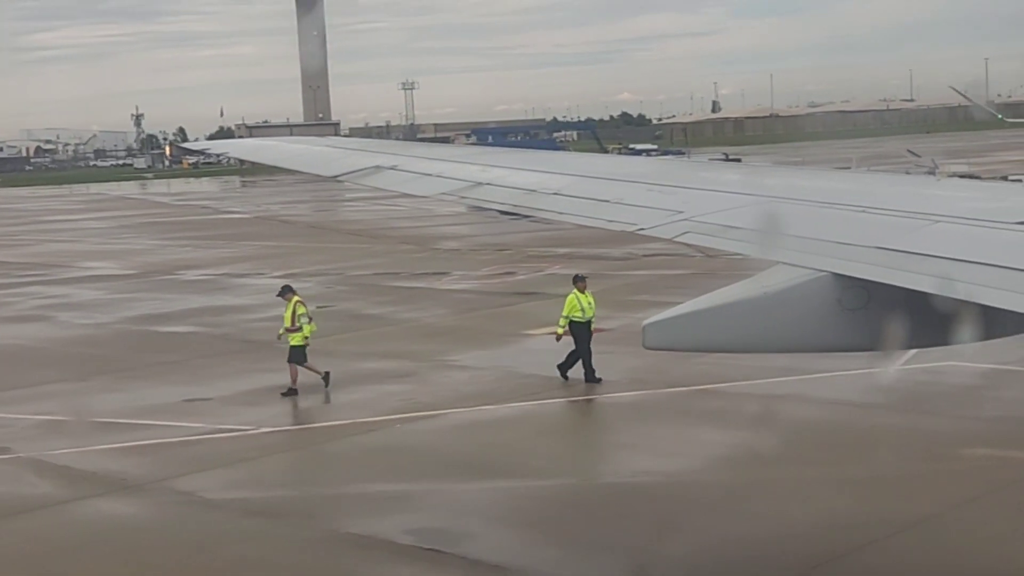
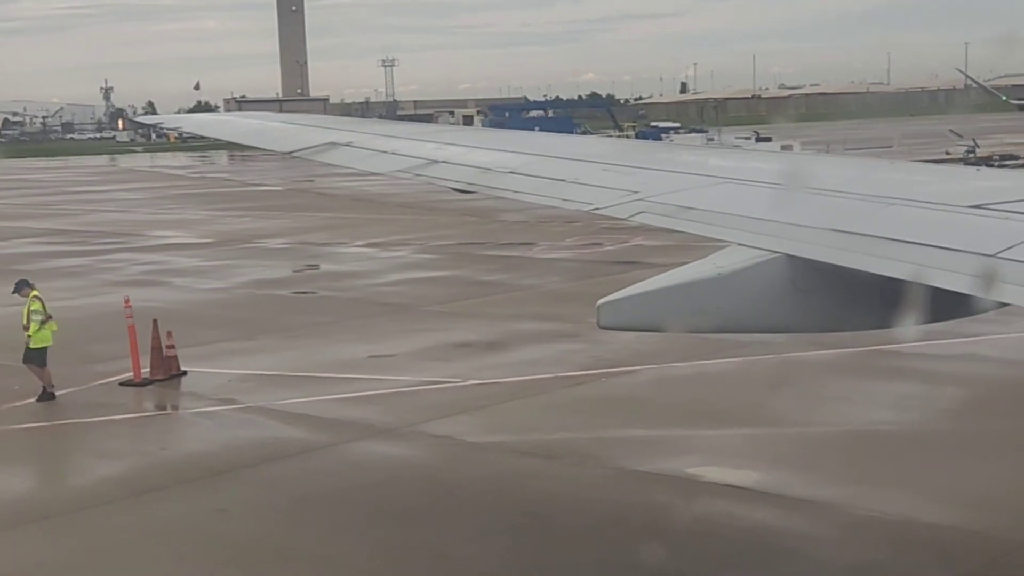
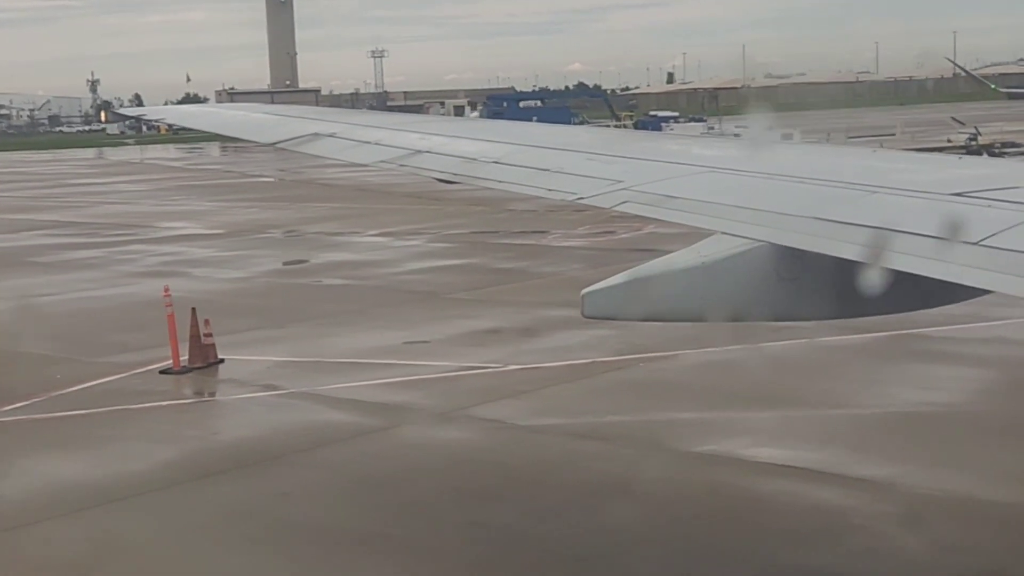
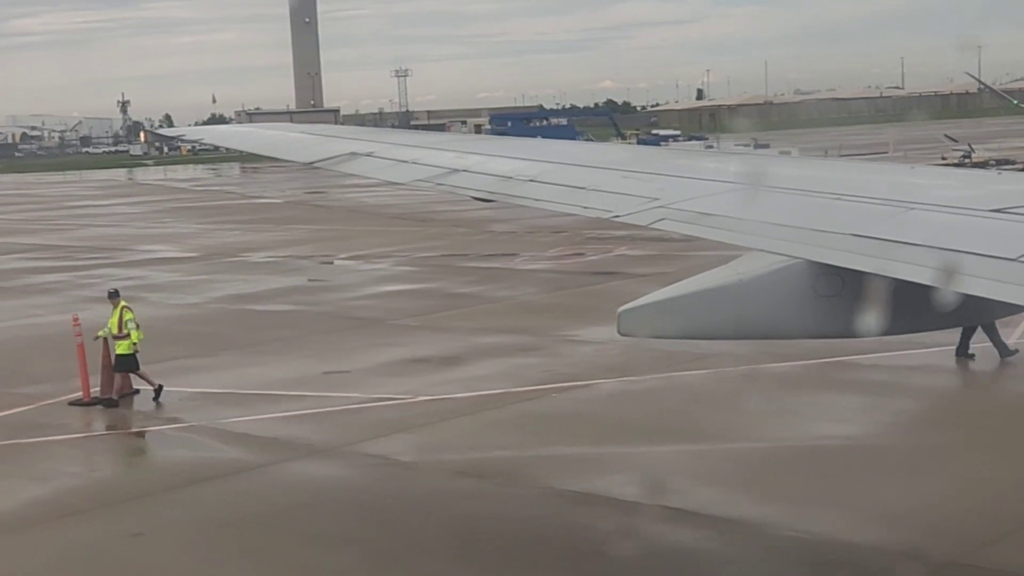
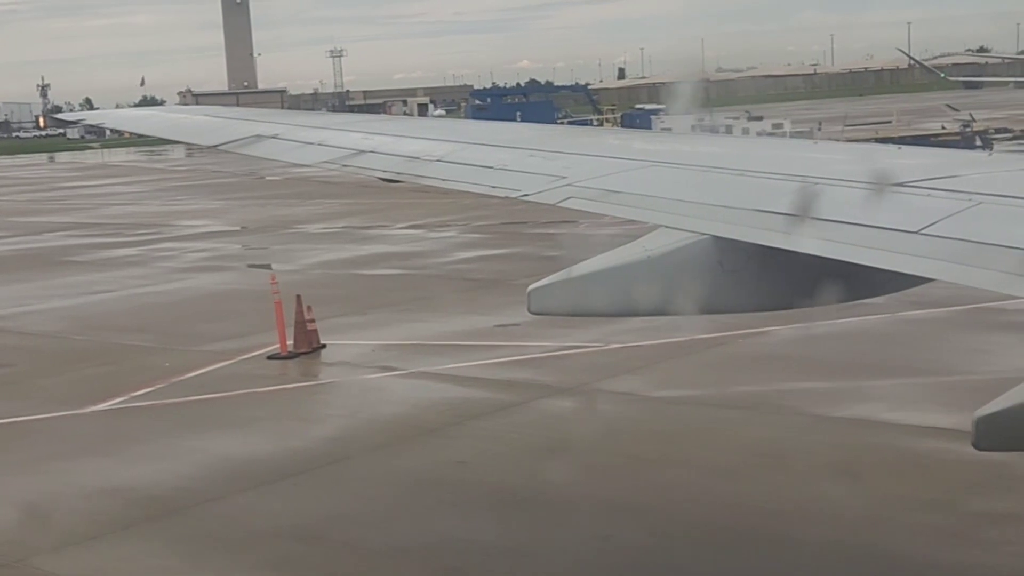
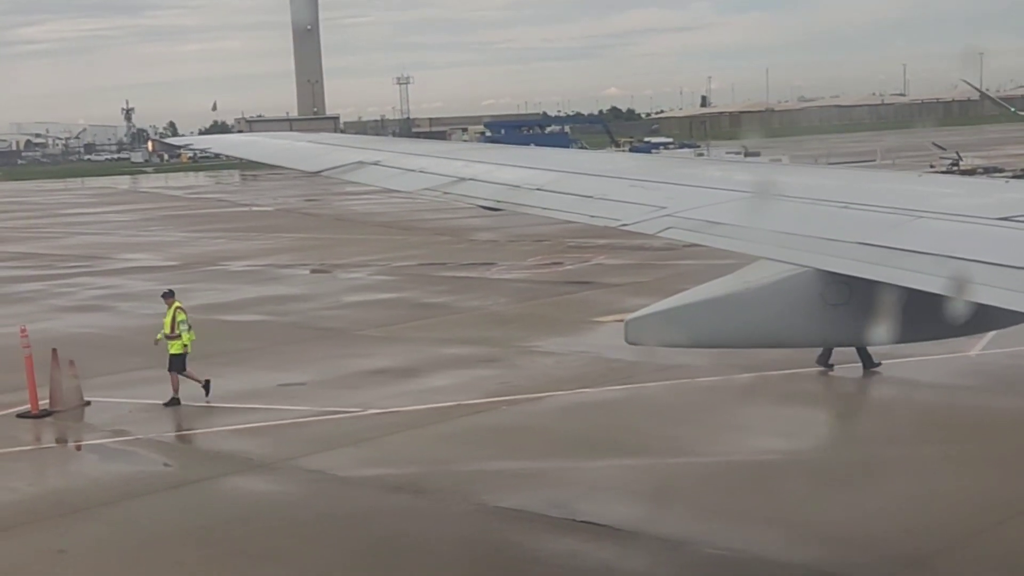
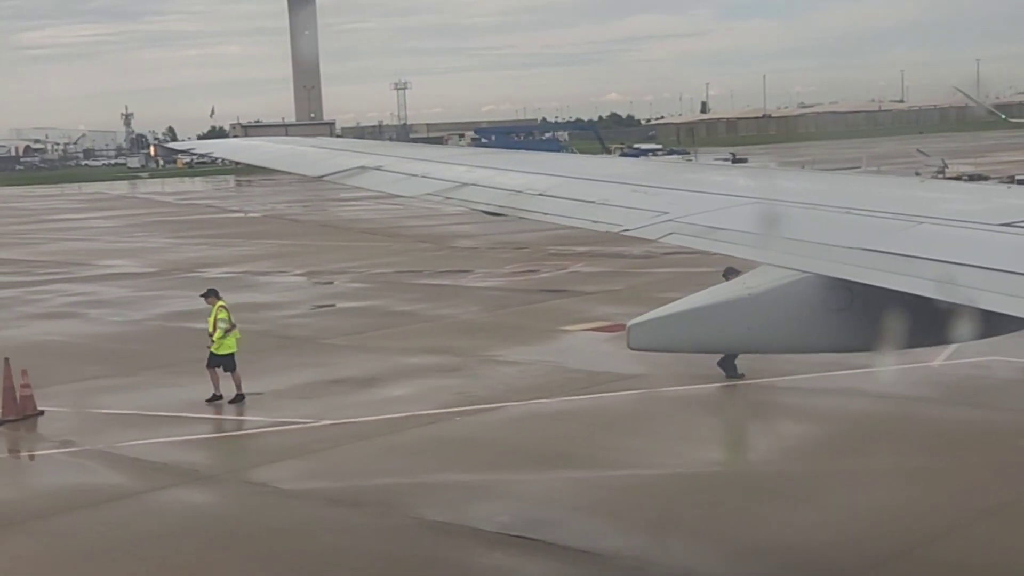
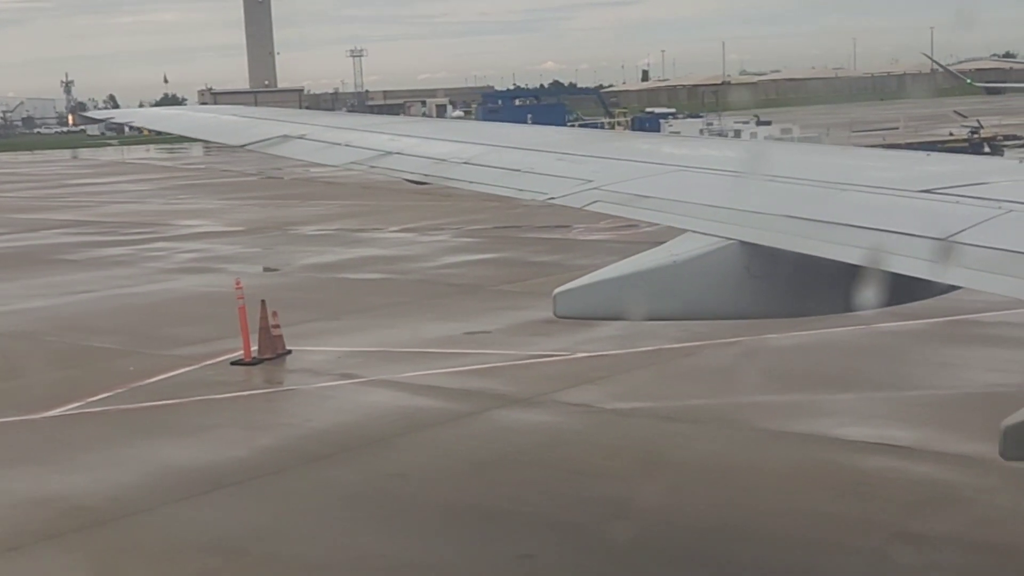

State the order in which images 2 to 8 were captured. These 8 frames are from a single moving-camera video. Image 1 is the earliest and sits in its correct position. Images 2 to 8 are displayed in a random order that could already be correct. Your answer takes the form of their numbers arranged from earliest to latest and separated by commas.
7, 6, 4, 2, 3, 8, 5
